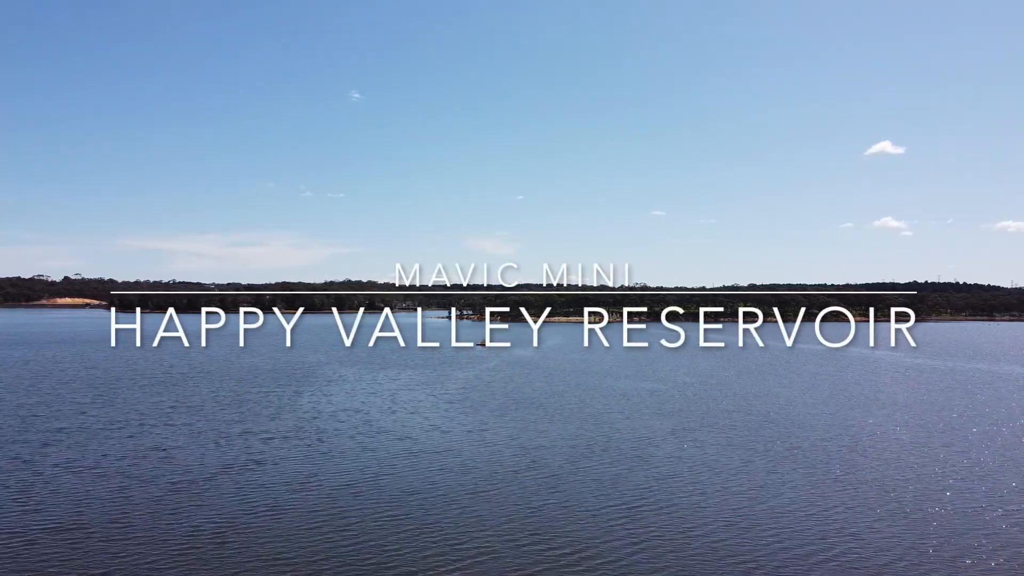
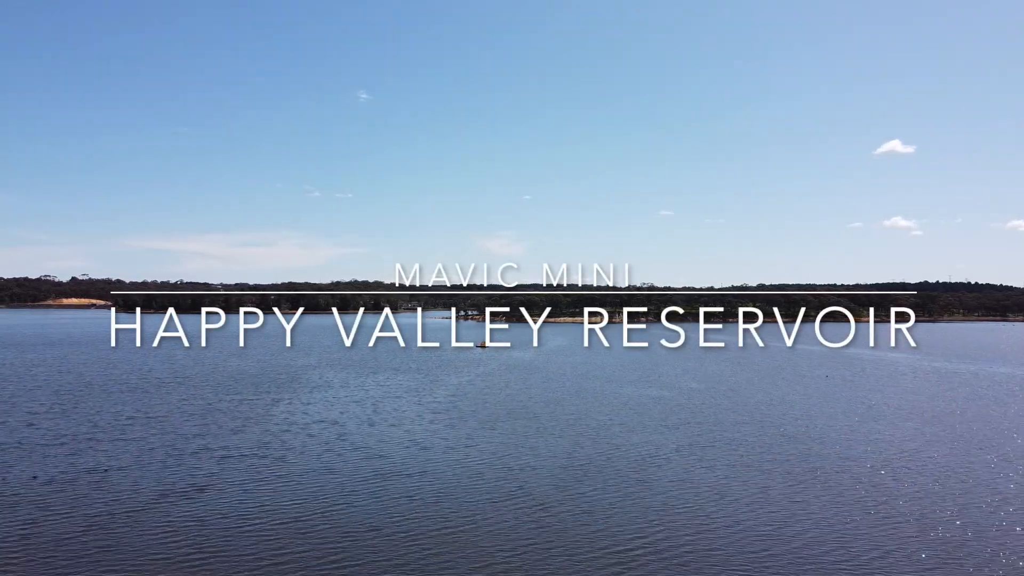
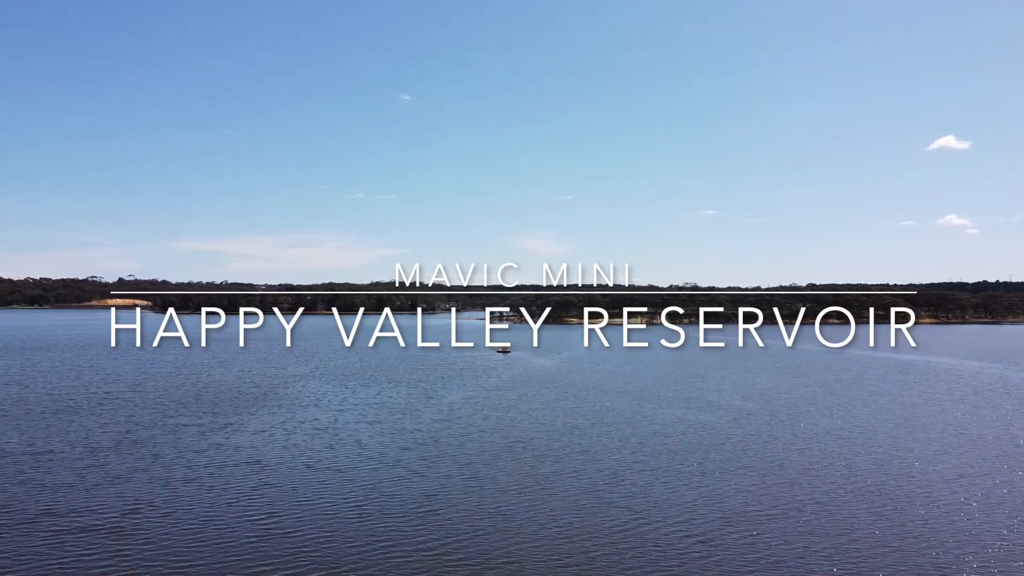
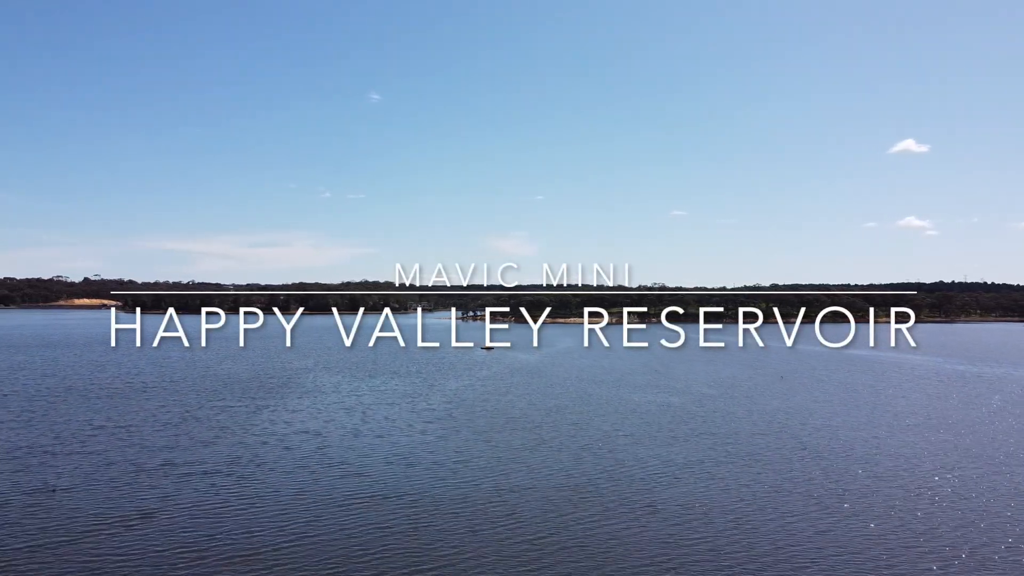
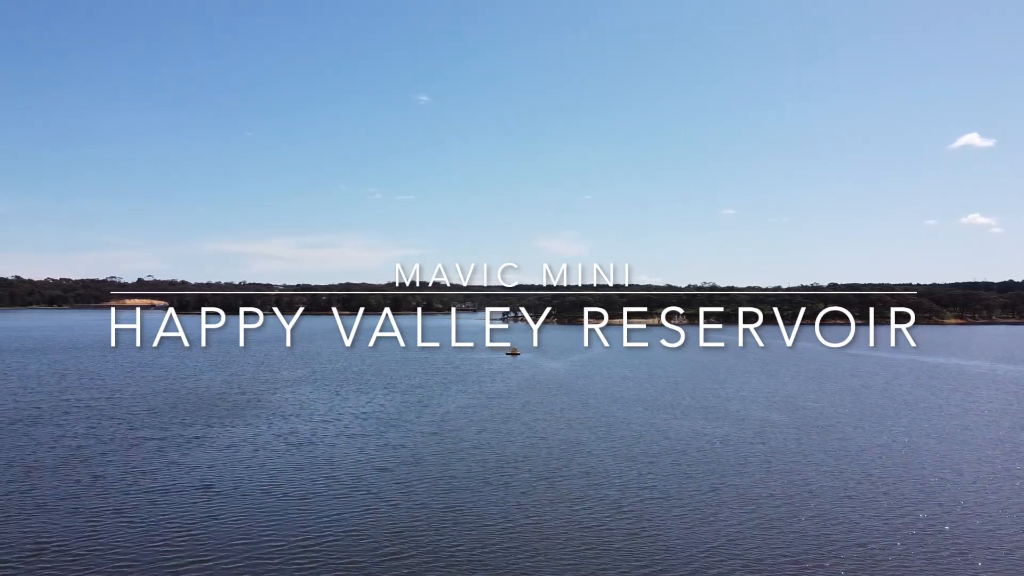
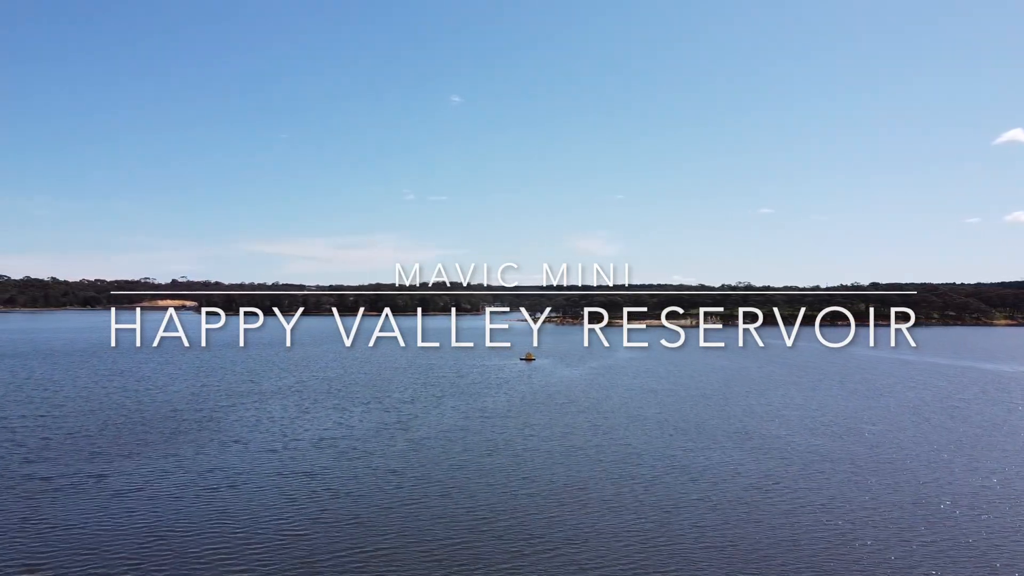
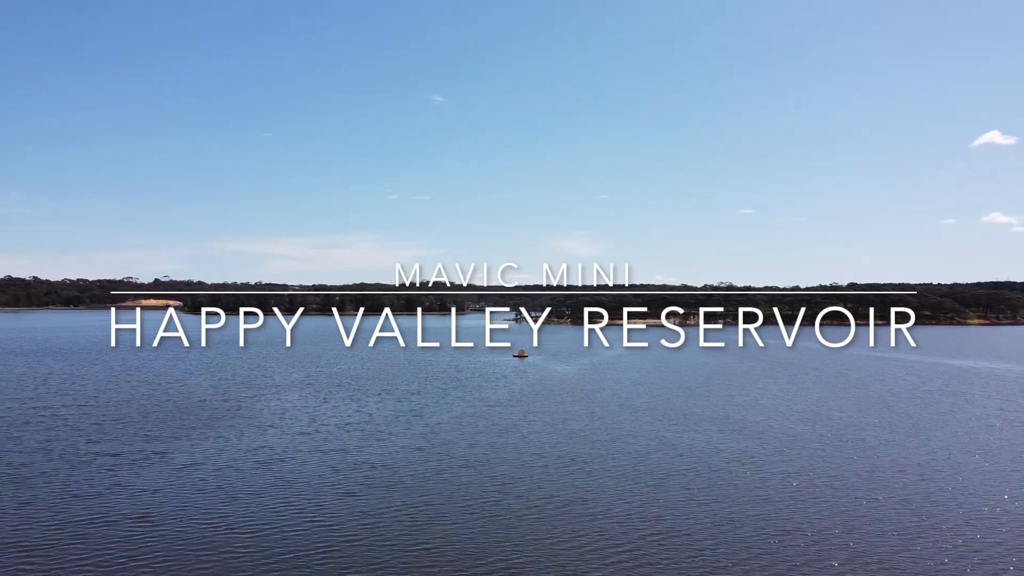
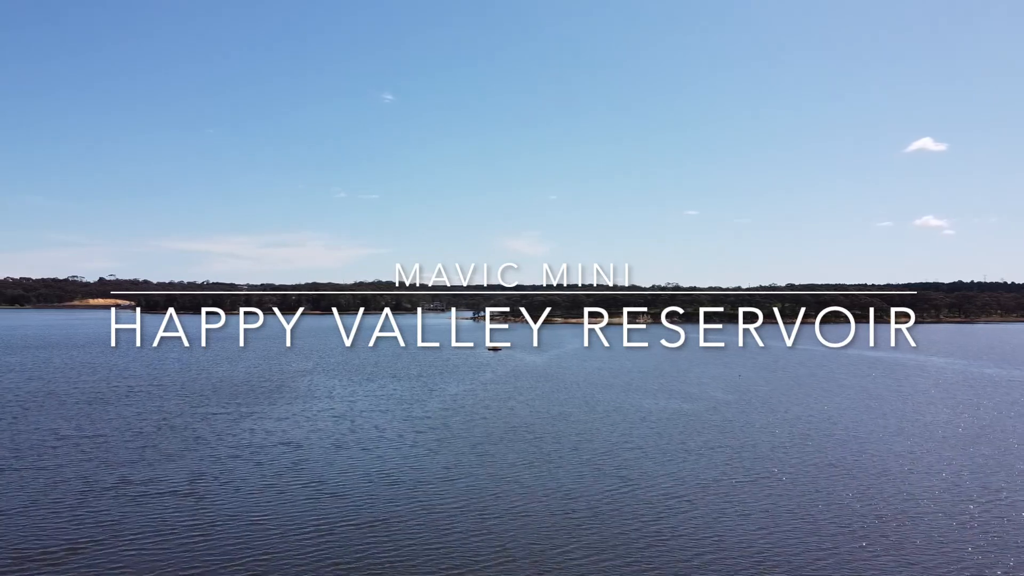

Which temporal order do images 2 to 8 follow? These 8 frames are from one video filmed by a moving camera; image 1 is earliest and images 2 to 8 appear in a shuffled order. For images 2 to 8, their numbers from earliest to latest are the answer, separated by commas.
2, 4, 8, 3, 5, 7, 6
